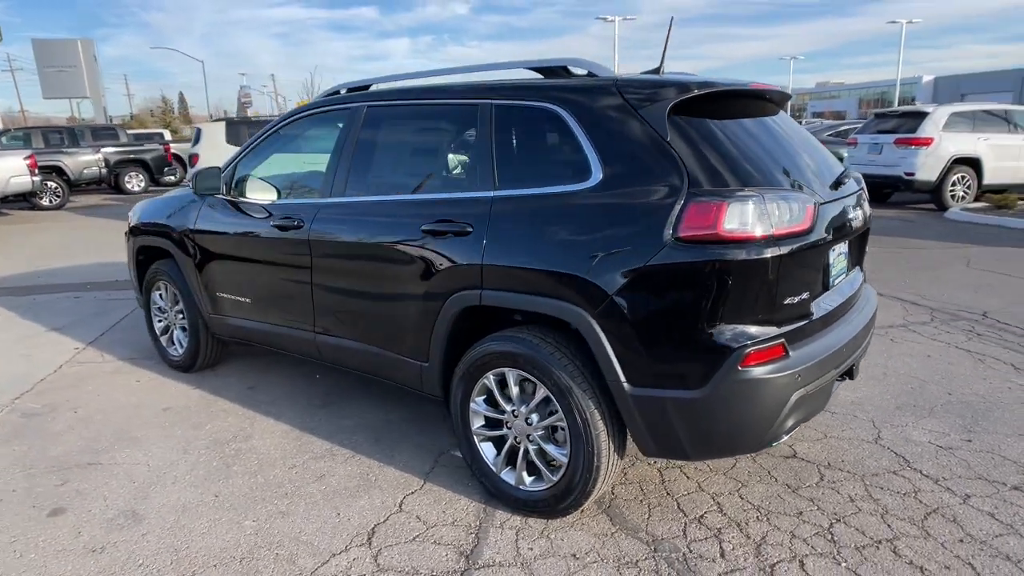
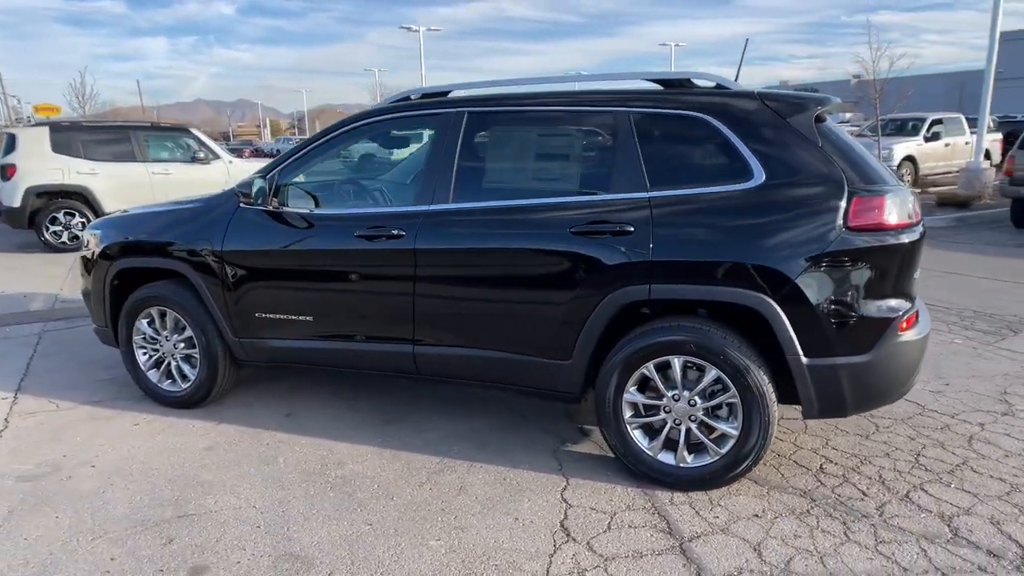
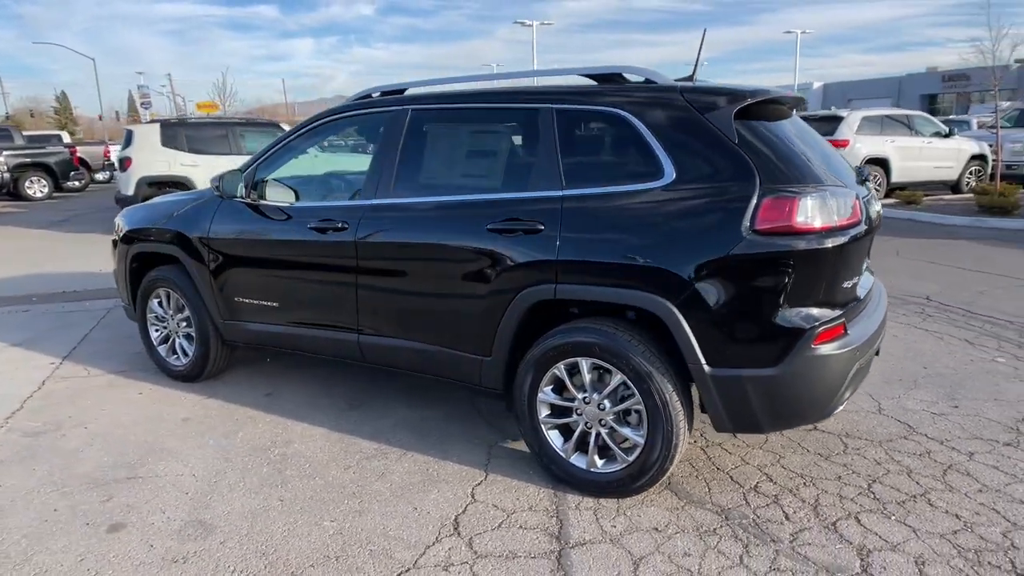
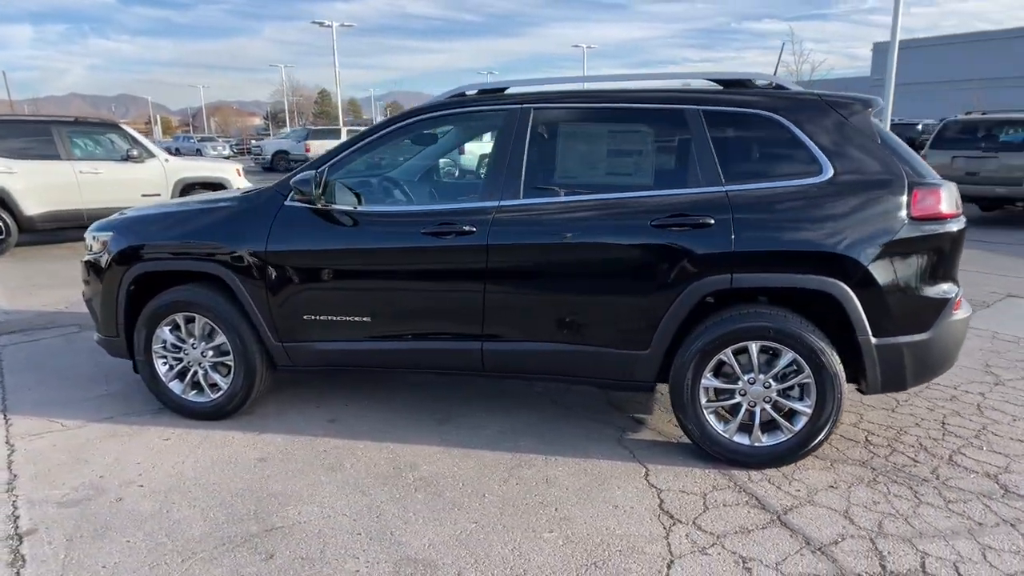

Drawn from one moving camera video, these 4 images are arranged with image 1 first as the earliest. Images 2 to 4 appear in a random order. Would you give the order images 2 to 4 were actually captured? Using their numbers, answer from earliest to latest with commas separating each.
3, 2, 4
